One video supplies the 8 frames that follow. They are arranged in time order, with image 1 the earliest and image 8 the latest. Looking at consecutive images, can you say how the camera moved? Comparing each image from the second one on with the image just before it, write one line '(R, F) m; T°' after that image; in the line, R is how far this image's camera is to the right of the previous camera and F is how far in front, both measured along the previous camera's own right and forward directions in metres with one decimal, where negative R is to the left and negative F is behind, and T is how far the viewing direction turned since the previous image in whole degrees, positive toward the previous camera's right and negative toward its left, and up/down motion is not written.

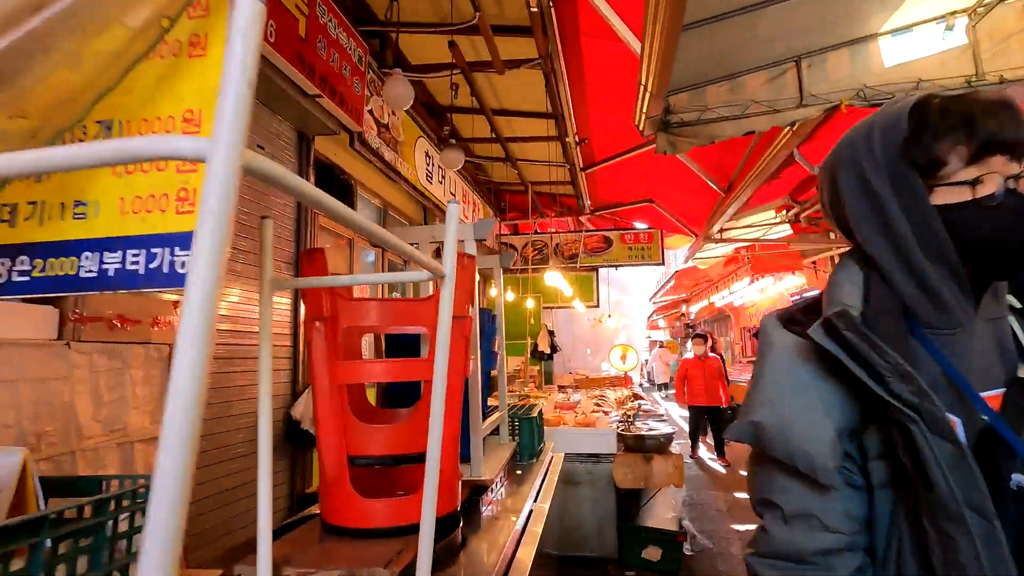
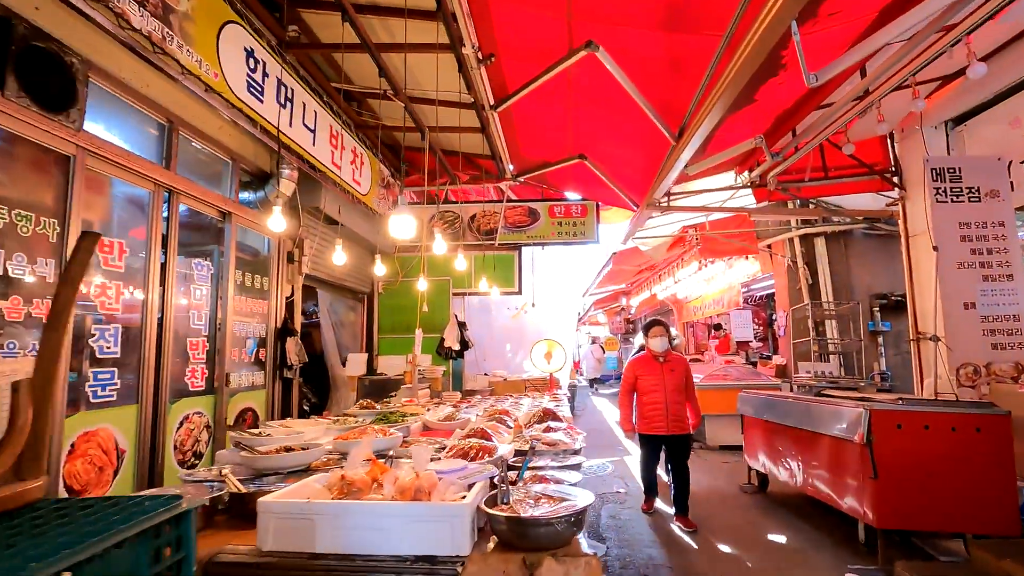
(+0.6, +1.8) m; +6°
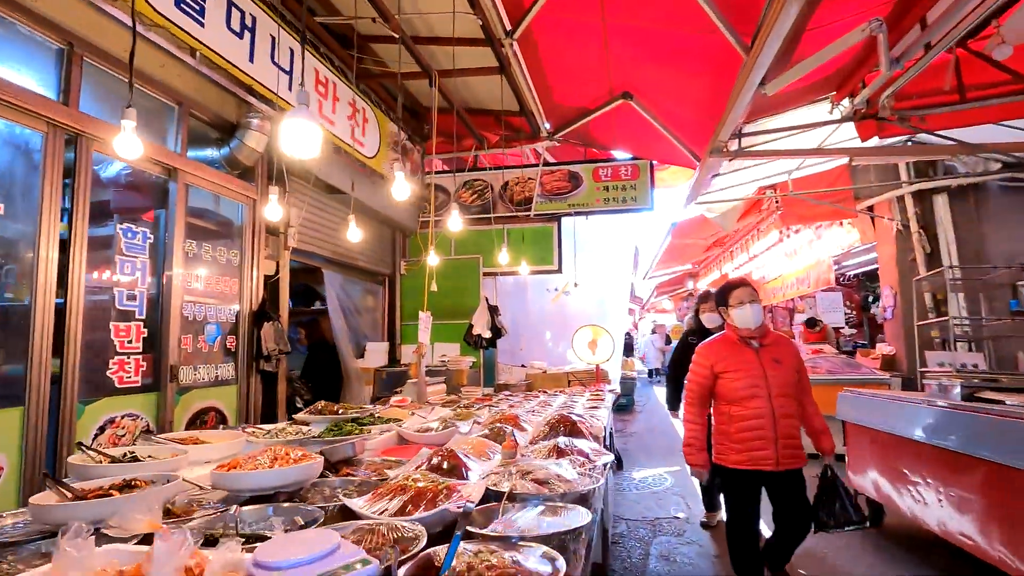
(+0.3, +1.1) m; -7°
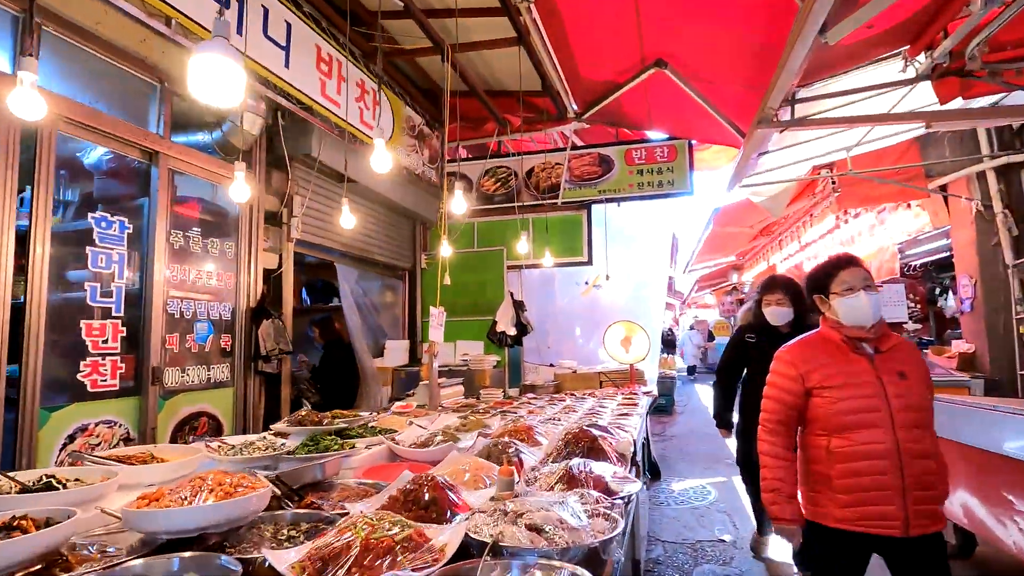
(+0.1, +0.5) m; -4°
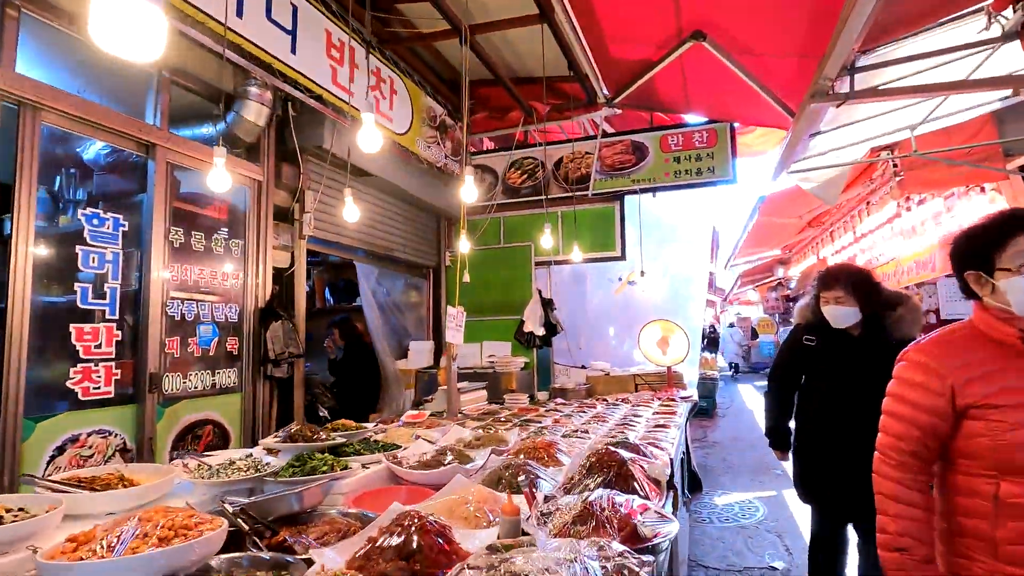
(+0.1, +0.3) m; -4°
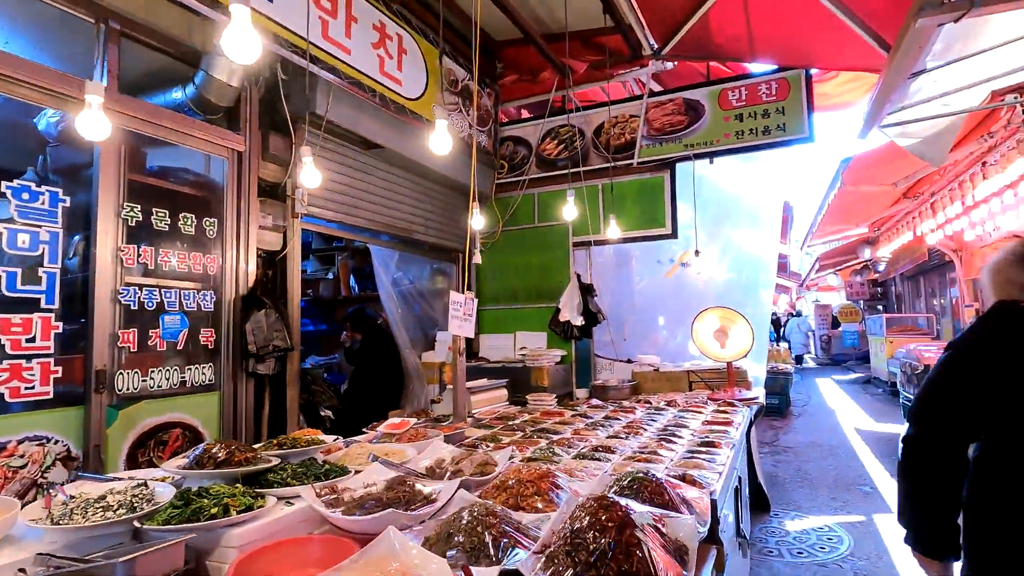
(+0.3, +0.6) m; -7°
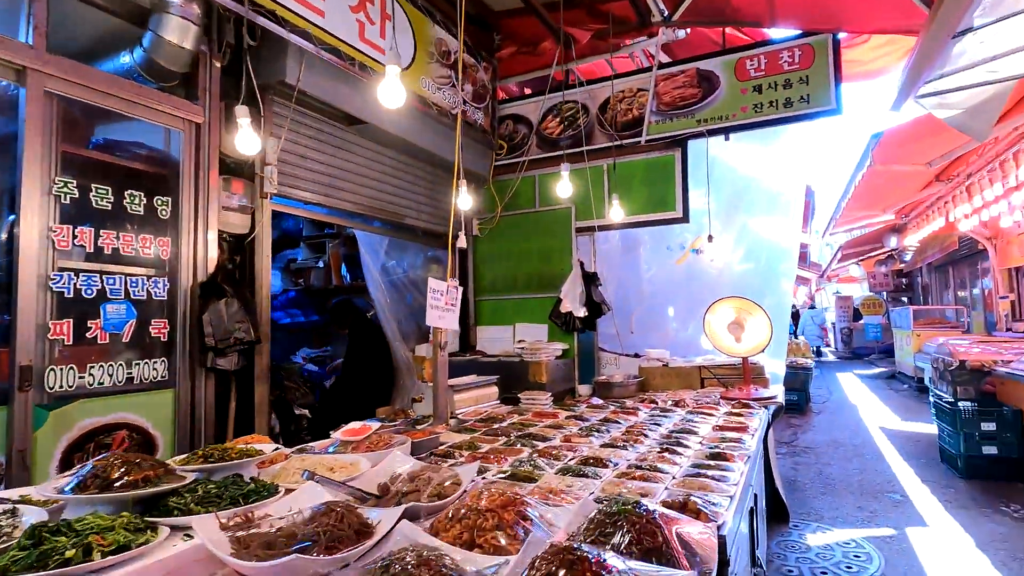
(+0.1, +0.4) m; -2°
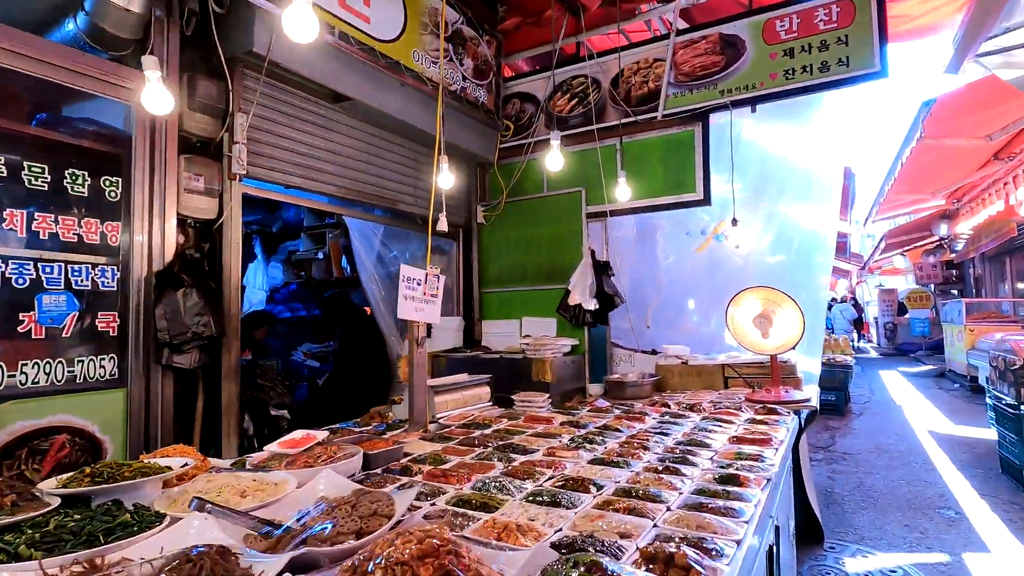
(+0.2, +0.4) m; -3°
